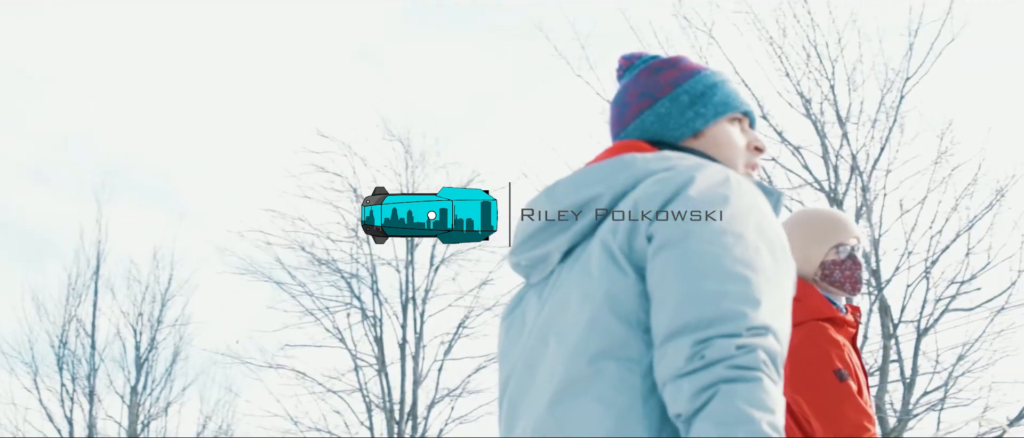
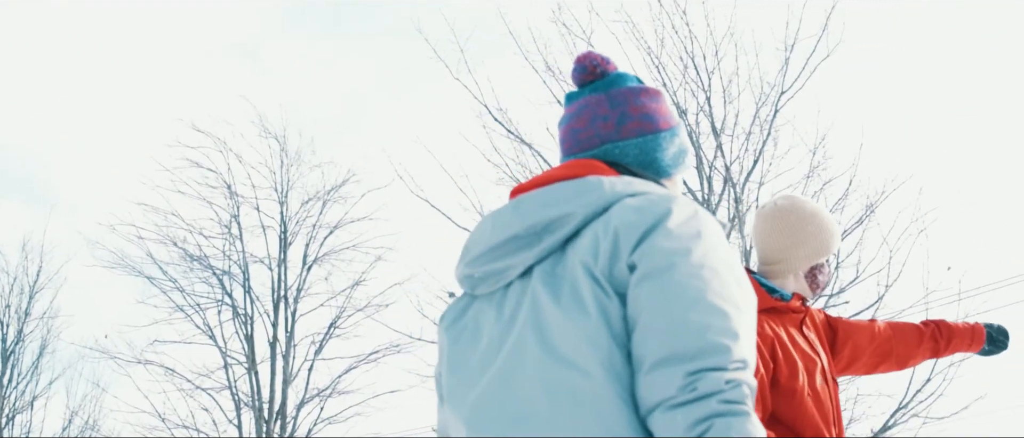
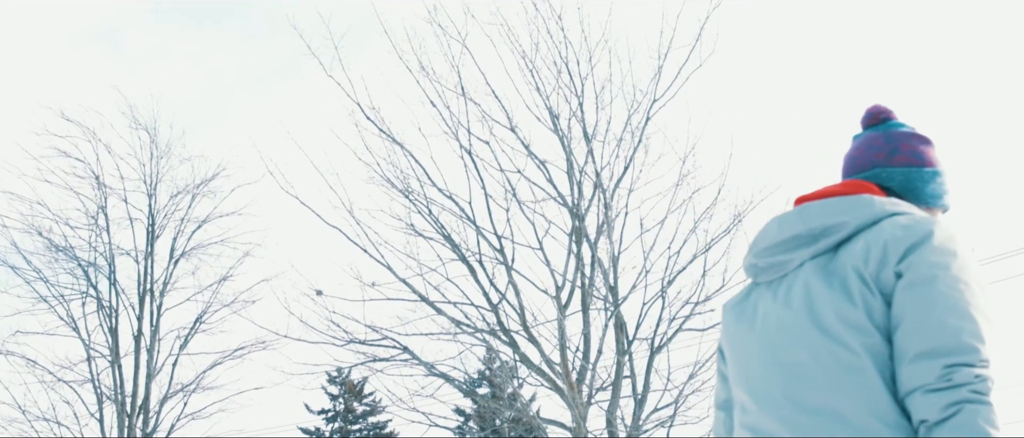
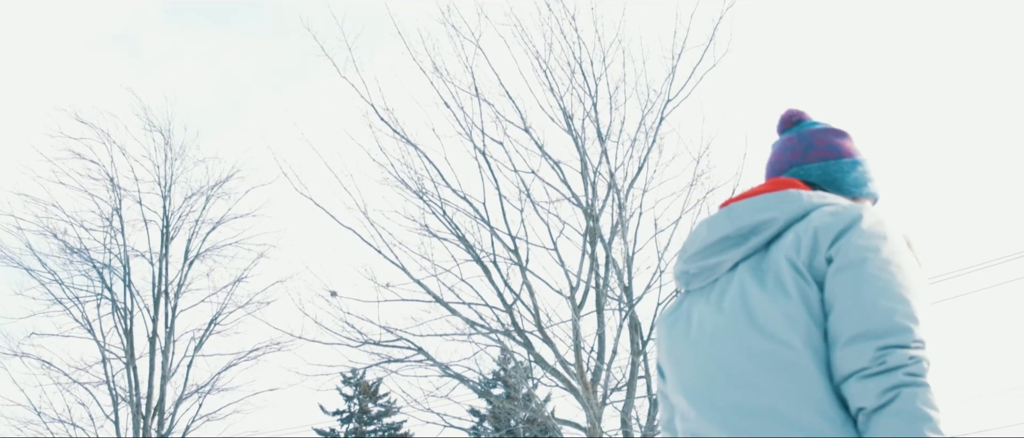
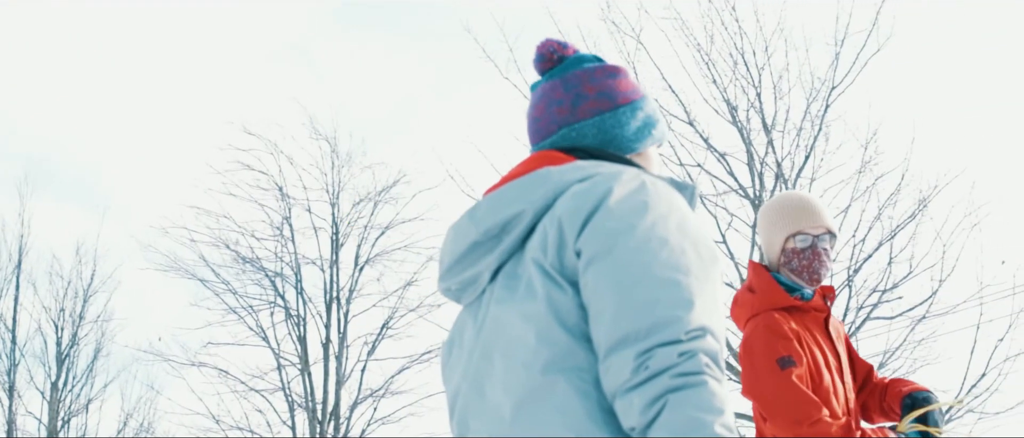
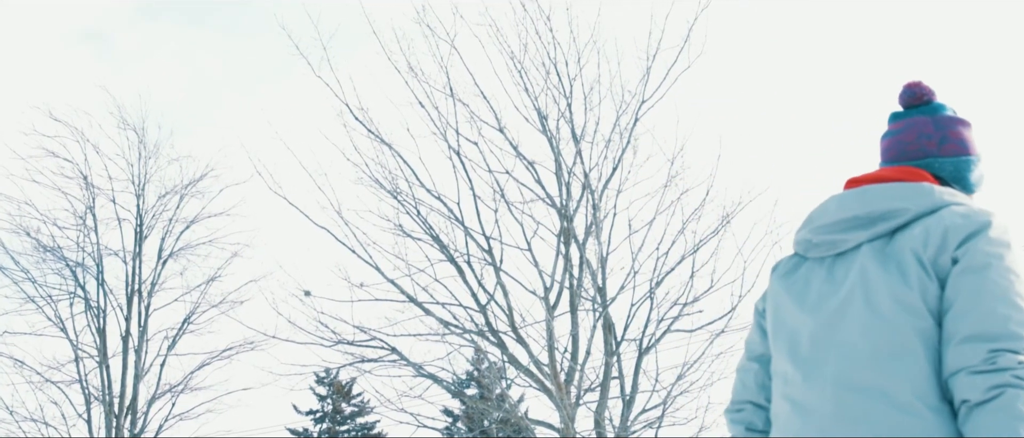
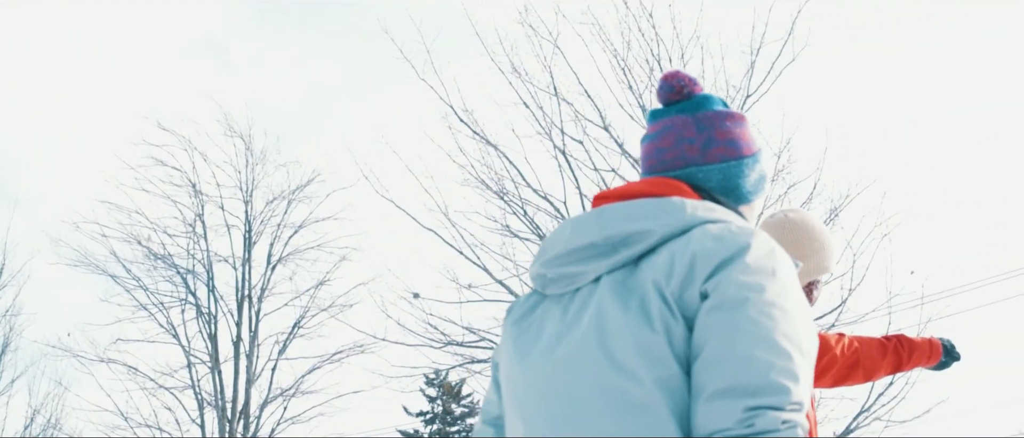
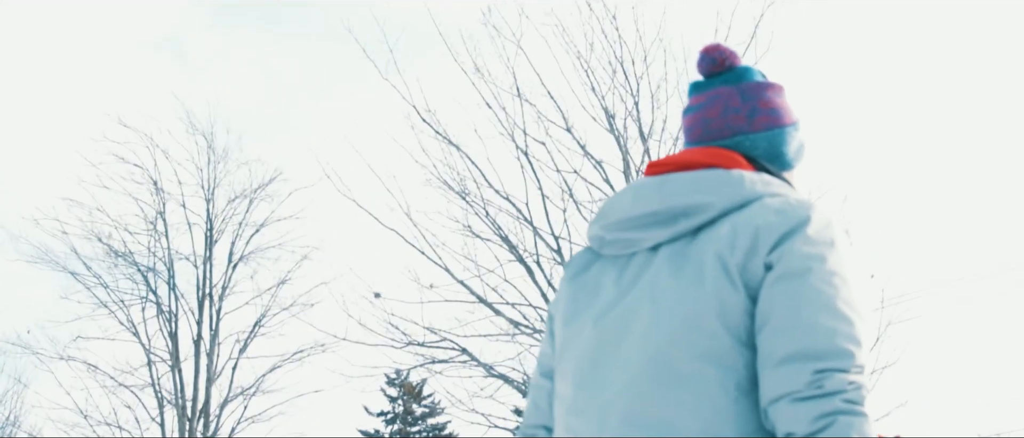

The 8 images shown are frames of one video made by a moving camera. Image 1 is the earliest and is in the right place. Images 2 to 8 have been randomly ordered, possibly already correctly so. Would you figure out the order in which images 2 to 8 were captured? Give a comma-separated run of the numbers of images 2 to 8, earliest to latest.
5, 2, 7, 8, 4, 3, 6
